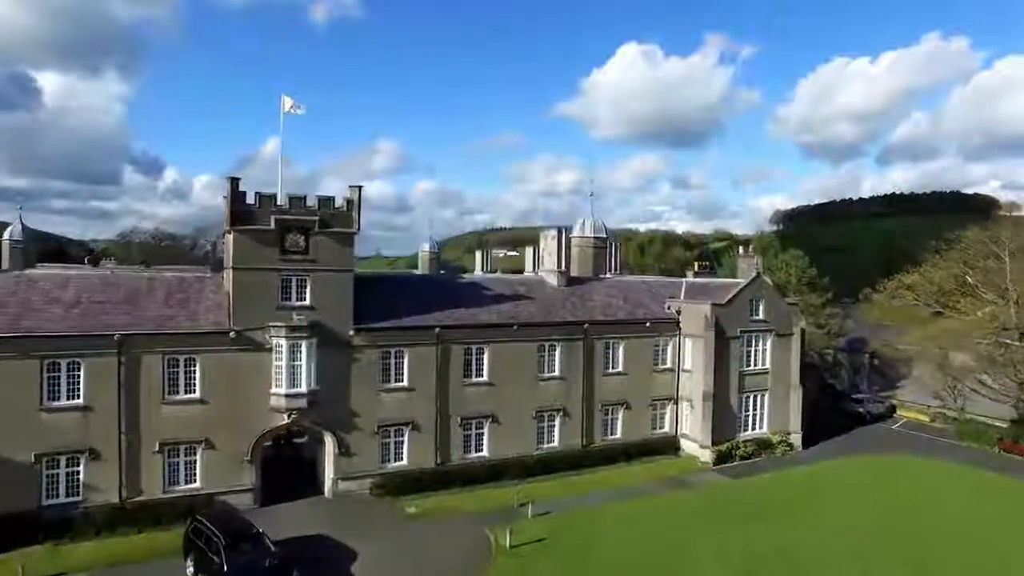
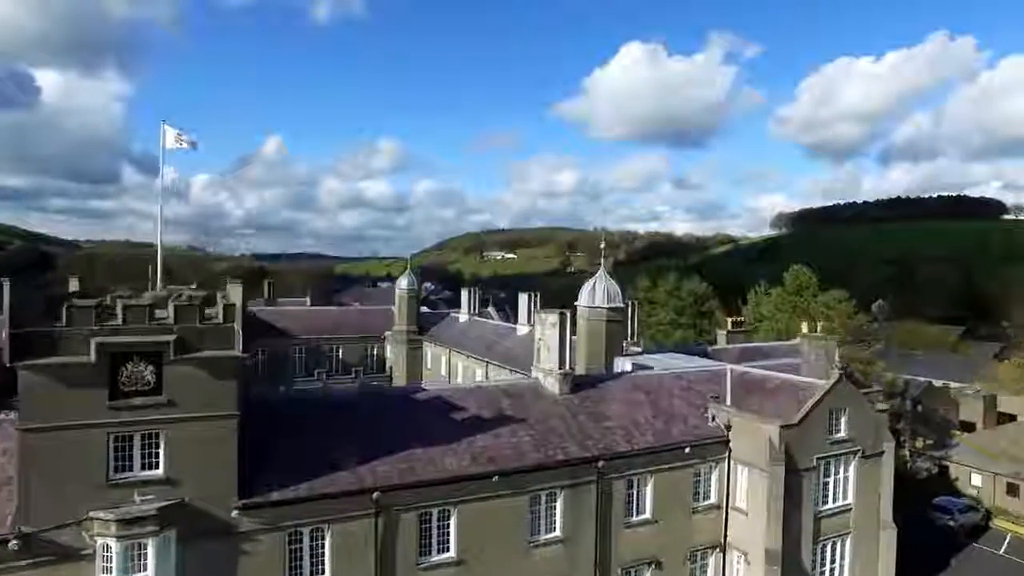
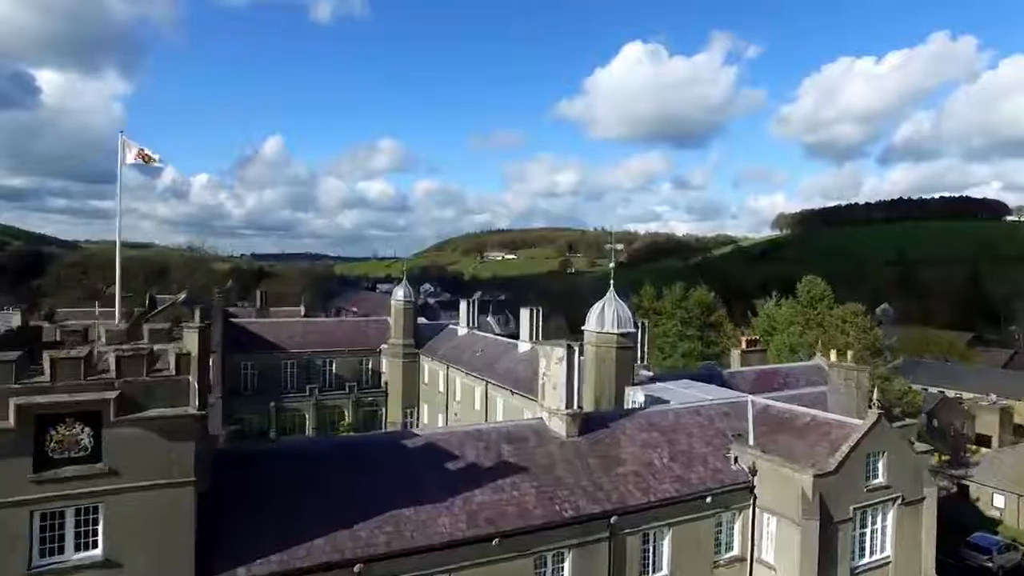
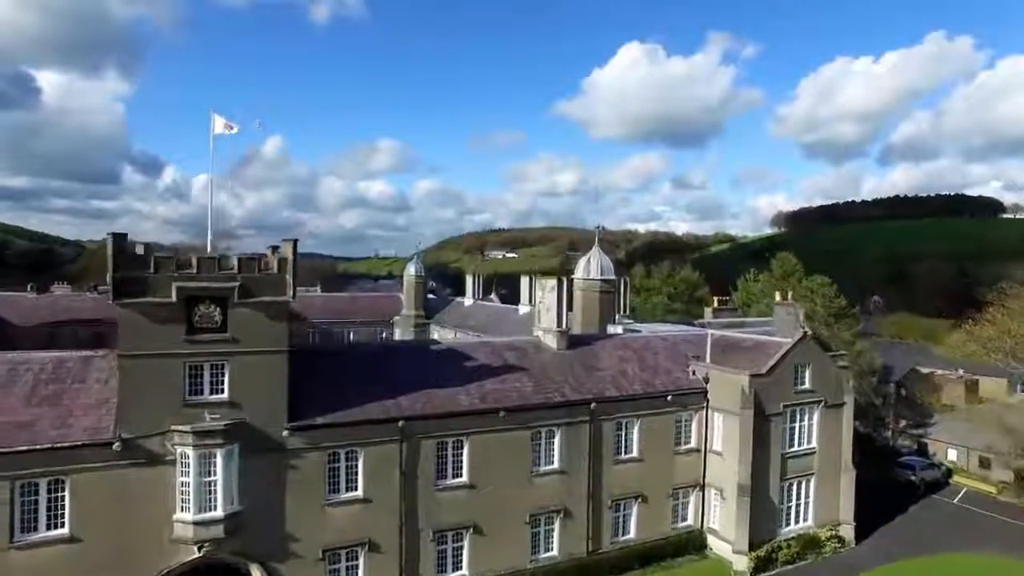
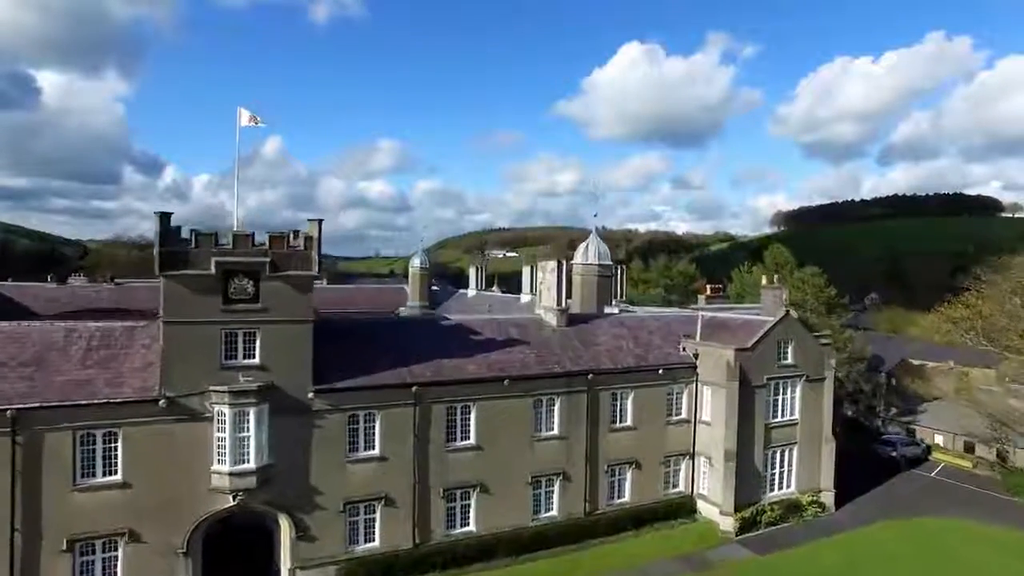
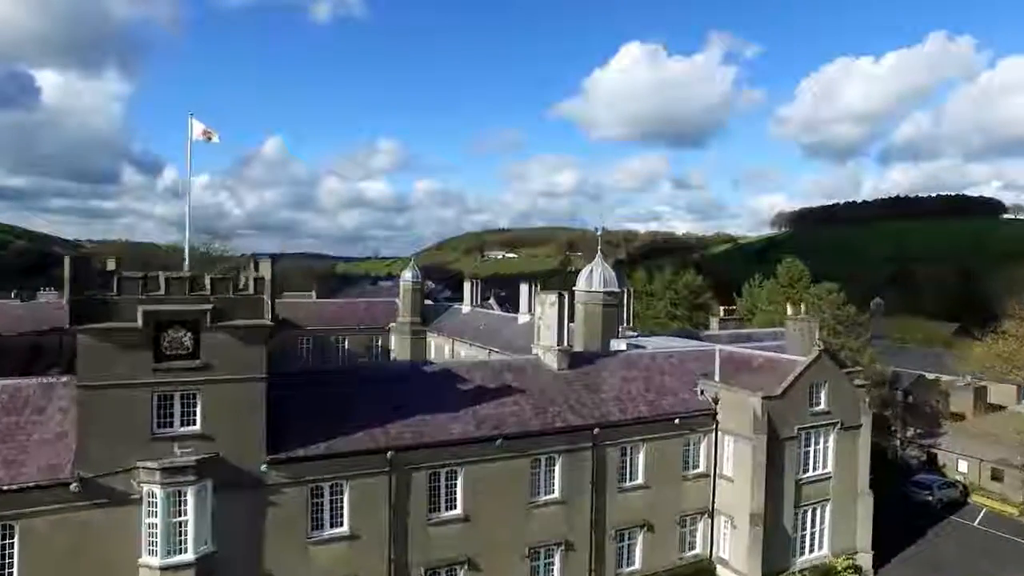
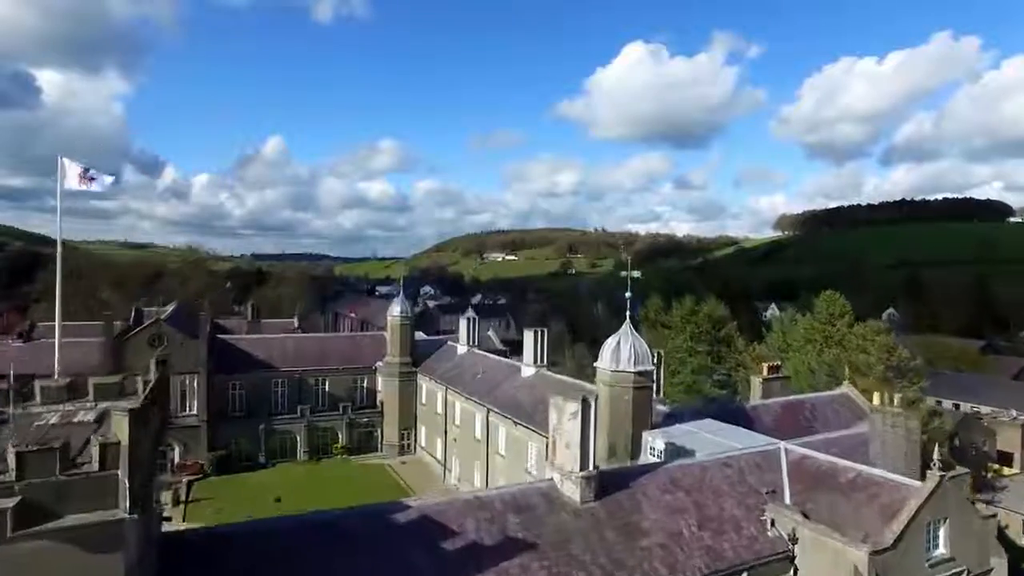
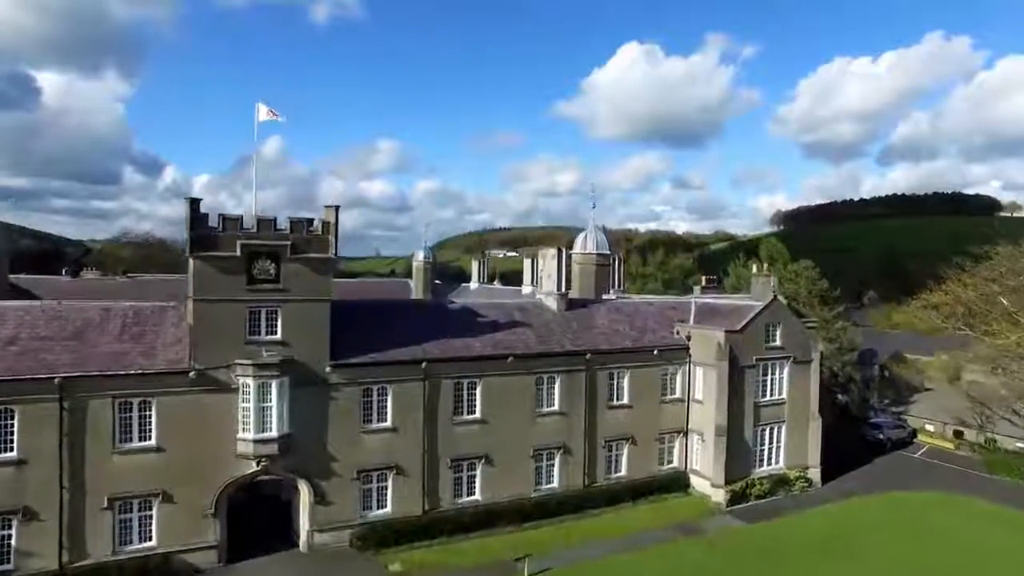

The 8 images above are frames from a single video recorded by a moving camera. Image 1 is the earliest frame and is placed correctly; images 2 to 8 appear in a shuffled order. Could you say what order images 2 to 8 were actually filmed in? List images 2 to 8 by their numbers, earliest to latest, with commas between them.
8, 5, 4, 6, 2, 3, 7
